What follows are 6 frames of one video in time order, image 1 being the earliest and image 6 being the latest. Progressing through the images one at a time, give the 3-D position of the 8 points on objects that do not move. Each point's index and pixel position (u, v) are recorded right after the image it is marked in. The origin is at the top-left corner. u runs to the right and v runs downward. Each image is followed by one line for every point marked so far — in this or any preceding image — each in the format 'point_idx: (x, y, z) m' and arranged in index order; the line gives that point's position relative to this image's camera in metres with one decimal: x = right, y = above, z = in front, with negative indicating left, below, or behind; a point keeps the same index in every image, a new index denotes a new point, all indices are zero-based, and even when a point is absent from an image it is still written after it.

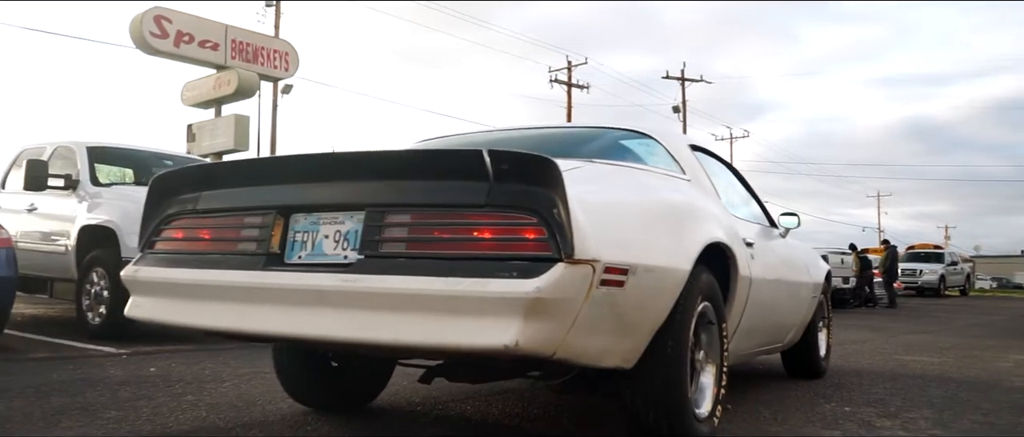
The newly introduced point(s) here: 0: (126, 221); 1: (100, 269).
0: (-3.8, 0.0, +8.4) m
1: (-4.1, -0.5, +8.6) m
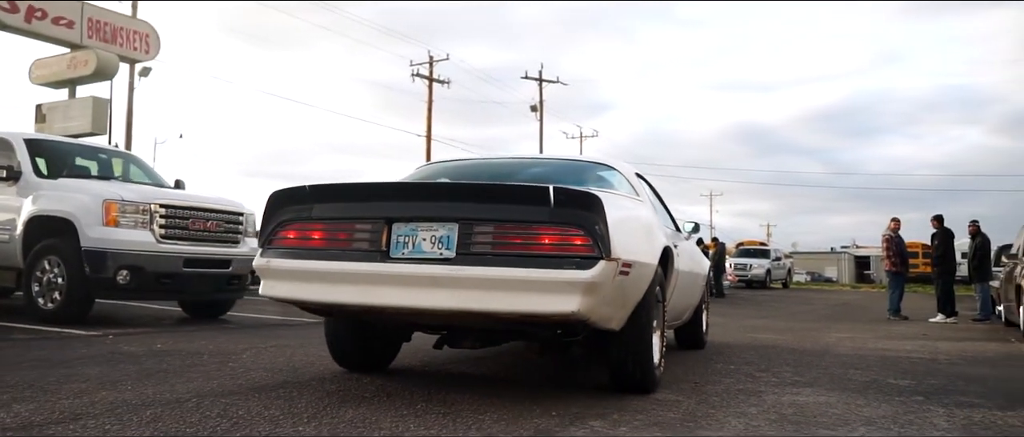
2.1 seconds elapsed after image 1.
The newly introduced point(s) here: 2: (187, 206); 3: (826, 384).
0: (-4.5, +0.1, +9.0) m
1: (-4.9, -0.4, +9.2) m
2: (-3.6, +0.1, +9.5) m
3: (+2.0, -1.1, +5.6) m
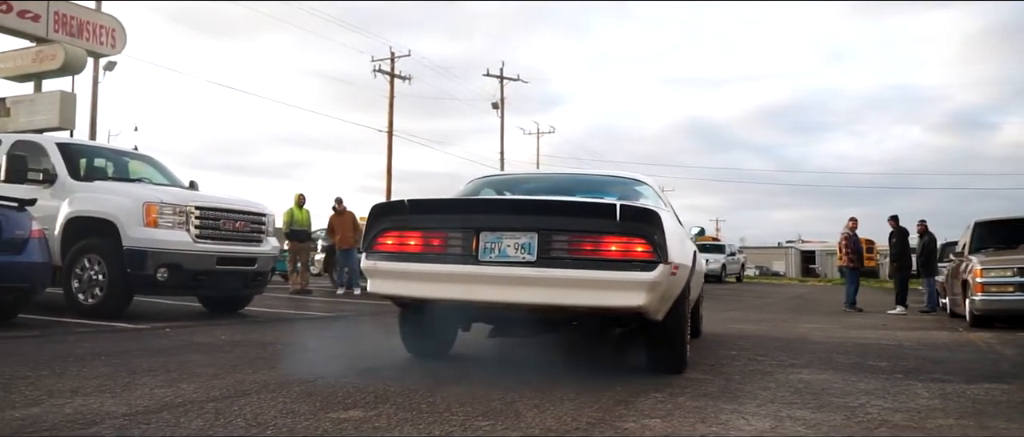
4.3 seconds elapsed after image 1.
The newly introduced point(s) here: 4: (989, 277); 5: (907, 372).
0: (-4.4, 0.0, +9.6) m
1: (-4.8, -0.4, +9.8) m
2: (-3.5, +0.1, +10.2) m
3: (+2.4, -1.1, +6.6) m
4: (+6.5, -0.8, +11.7) m
5: (+2.9, -1.1, +6.3) m
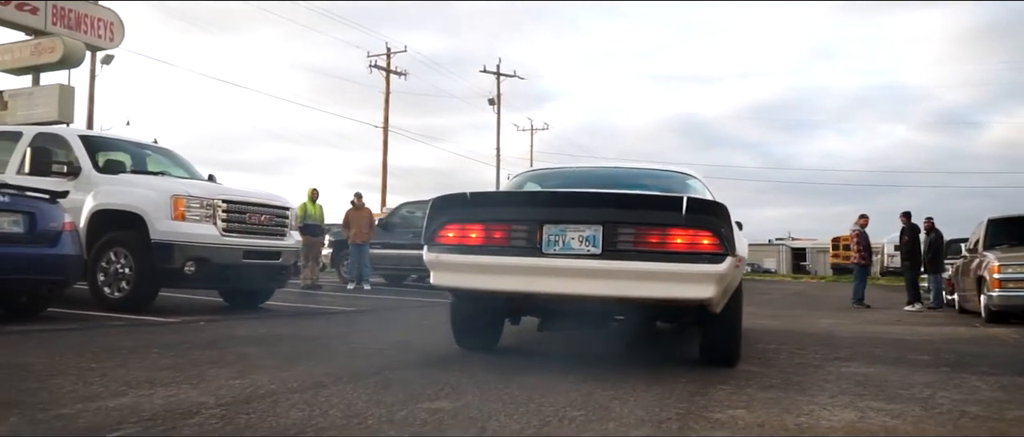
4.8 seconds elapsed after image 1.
0: (-4.0, +0.1, +9.6) m
1: (-4.5, -0.3, +9.7) m
2: (-3.2, +0.2, +10.2) m
3: (+2.7, -1.1, +6.7) m
4: (+6.8, -0.8, +11.8) m
5: (+3.3, -1.1, +6.3) m
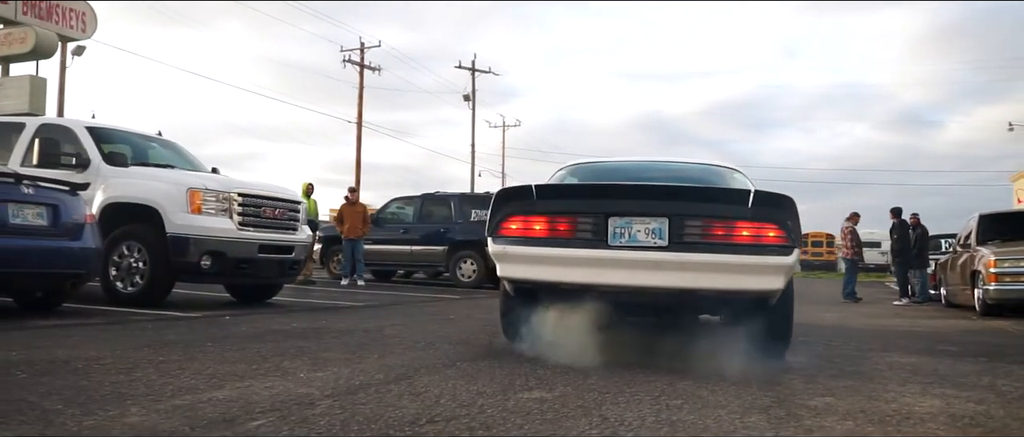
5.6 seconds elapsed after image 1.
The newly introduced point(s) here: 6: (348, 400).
0: (-3.8, +0.2, +9.5) m
1: (-4.2, -0.3, +9.6) m
2: (-3.0, +0.3, +10.1) m
3: (+3.1, -1.0, +6.8) m
4: (+7.0, -0.7, +12.1) m
5: (+3.6, -1.0, +6.5) m
6: (-0.7, -0.8, +3.6) m
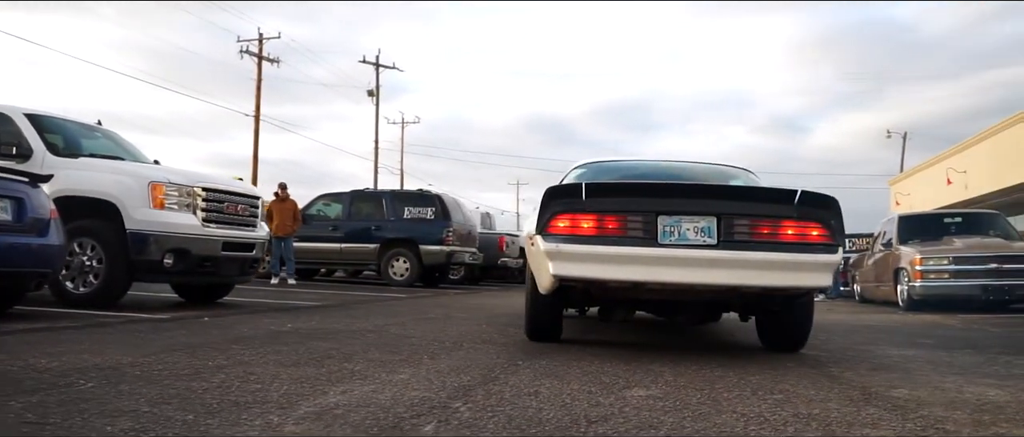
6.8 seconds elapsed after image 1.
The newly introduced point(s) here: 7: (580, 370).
0: (-4.0, +0.2, +8.9) m
1: (-4.5, -0.2, +9.0) m
2: (-3.3, +0.3, +9.6) m
3: (+3.1, -1.0, +7.2) m
4: (+6.3, -0.7, +13.0) m
5: (+3.7, -1.1, +7.0) m
6: (-0.2, -0.7, +3.5) m
7: (+0.3, -0.8, +4.5) m
